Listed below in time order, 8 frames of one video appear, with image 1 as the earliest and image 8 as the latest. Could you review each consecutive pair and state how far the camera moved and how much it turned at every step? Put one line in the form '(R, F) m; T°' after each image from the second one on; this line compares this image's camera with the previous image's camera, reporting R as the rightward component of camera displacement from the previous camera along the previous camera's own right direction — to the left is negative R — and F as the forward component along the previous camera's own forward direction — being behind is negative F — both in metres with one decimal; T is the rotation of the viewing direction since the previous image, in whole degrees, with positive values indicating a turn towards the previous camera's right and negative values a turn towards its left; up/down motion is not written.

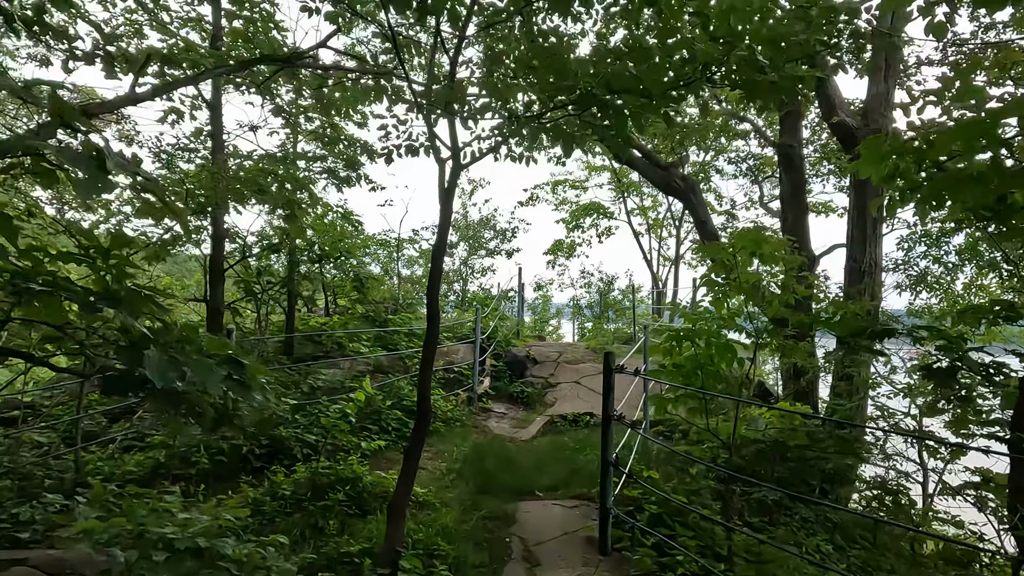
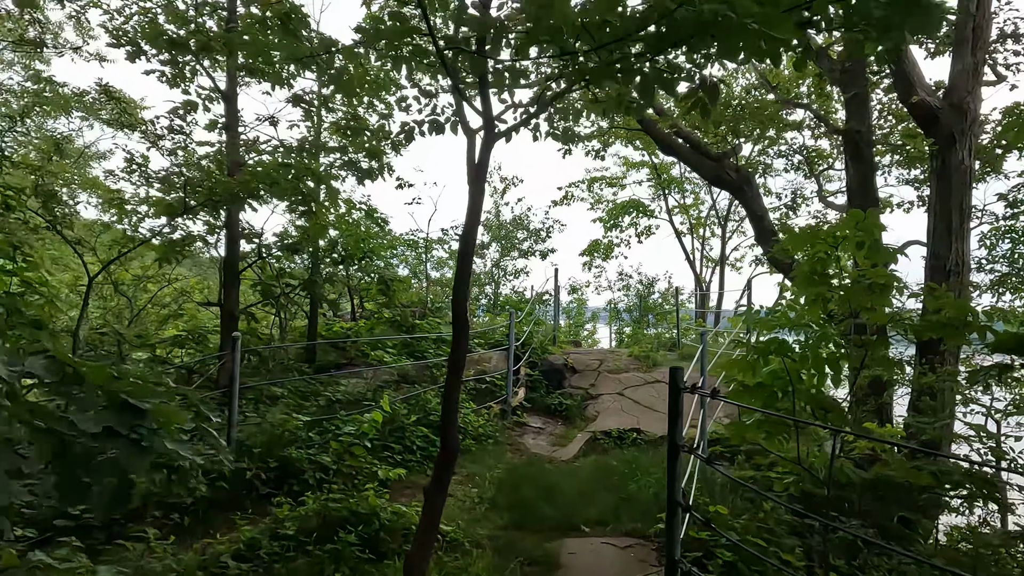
(0.0, +0.5) m; -3°
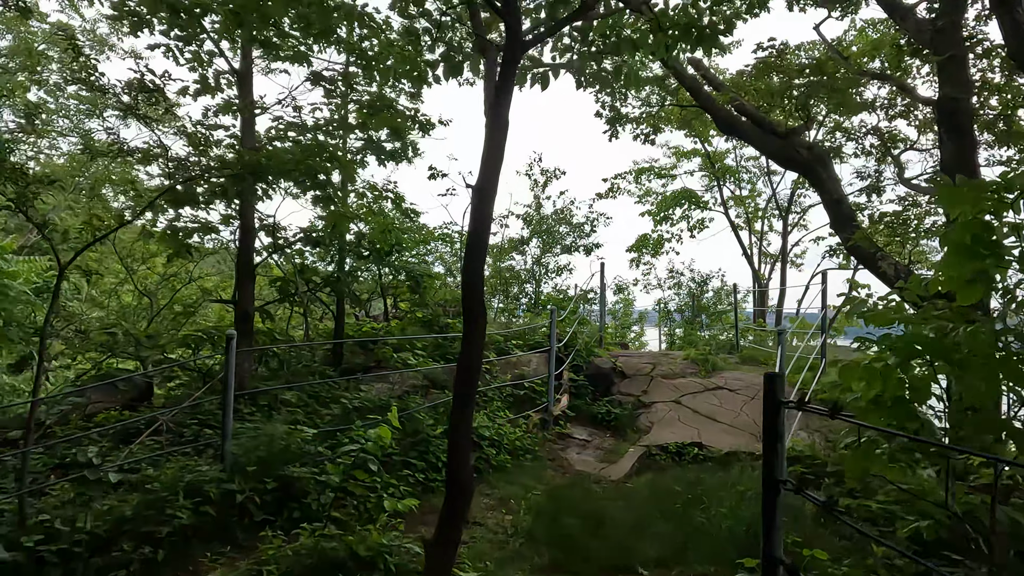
(0.0, +0.6) m; -4°
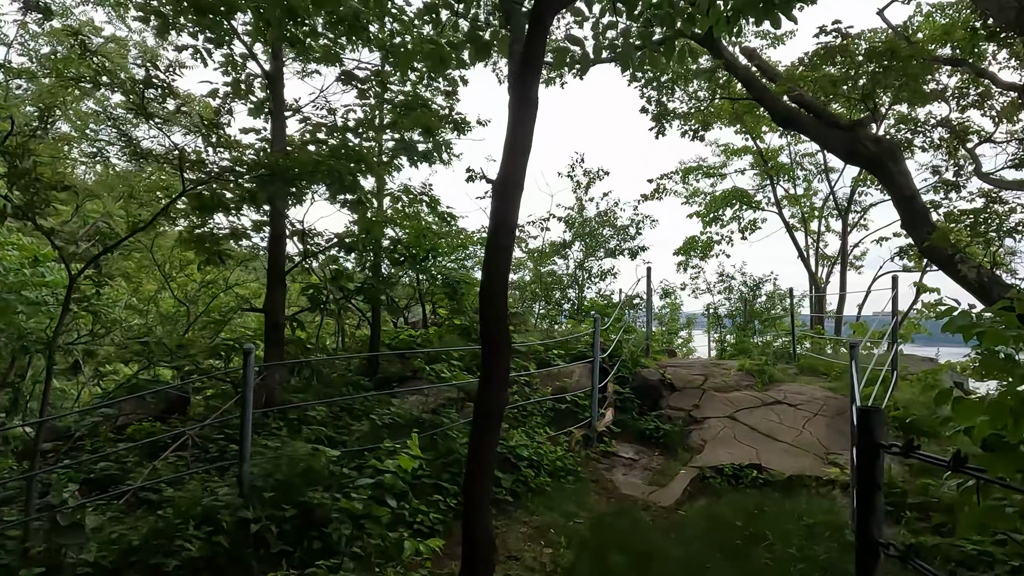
(0.0, +0.3) m; -4°
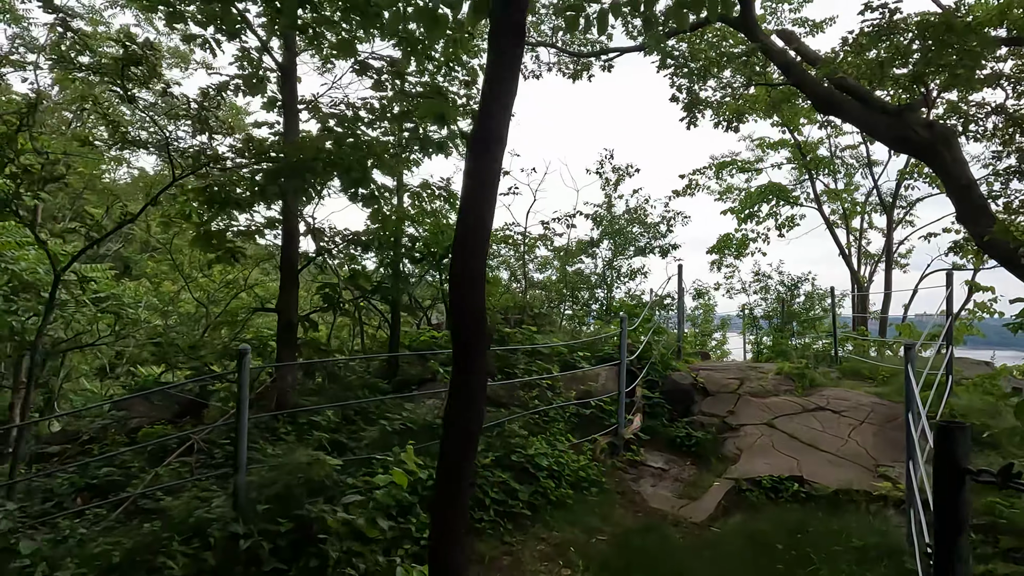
(+0.1, +0.3) m; -3°
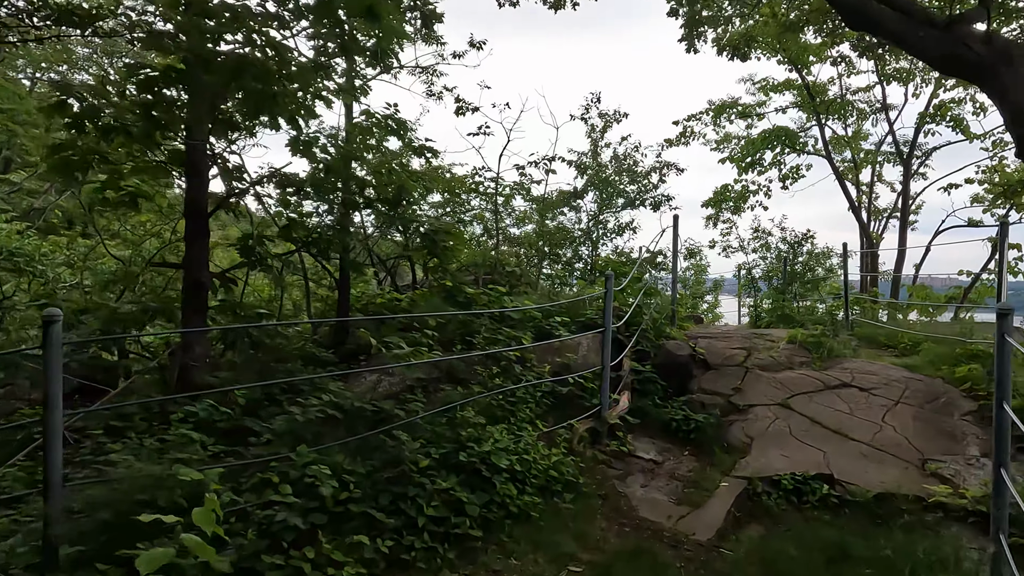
(+0.2, +0.9) m; +1°
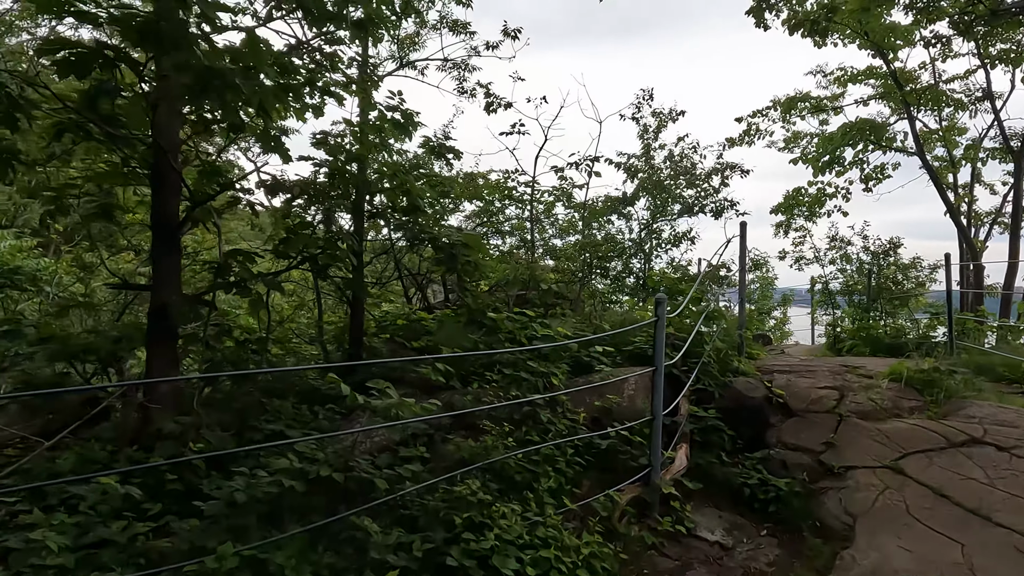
(+0.1, +0.7) m; -5°
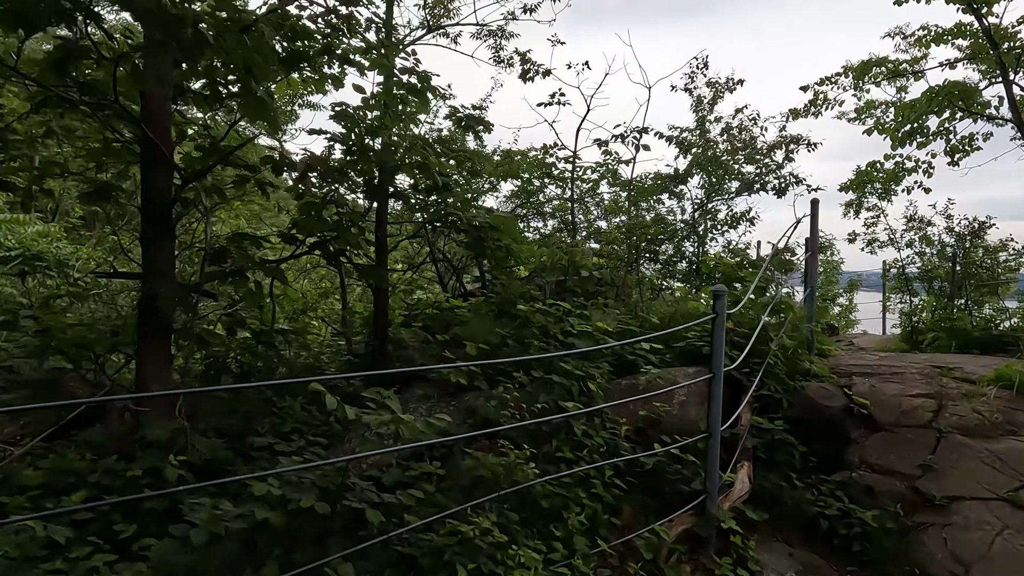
(+0.1, +0.4) m; -4°
